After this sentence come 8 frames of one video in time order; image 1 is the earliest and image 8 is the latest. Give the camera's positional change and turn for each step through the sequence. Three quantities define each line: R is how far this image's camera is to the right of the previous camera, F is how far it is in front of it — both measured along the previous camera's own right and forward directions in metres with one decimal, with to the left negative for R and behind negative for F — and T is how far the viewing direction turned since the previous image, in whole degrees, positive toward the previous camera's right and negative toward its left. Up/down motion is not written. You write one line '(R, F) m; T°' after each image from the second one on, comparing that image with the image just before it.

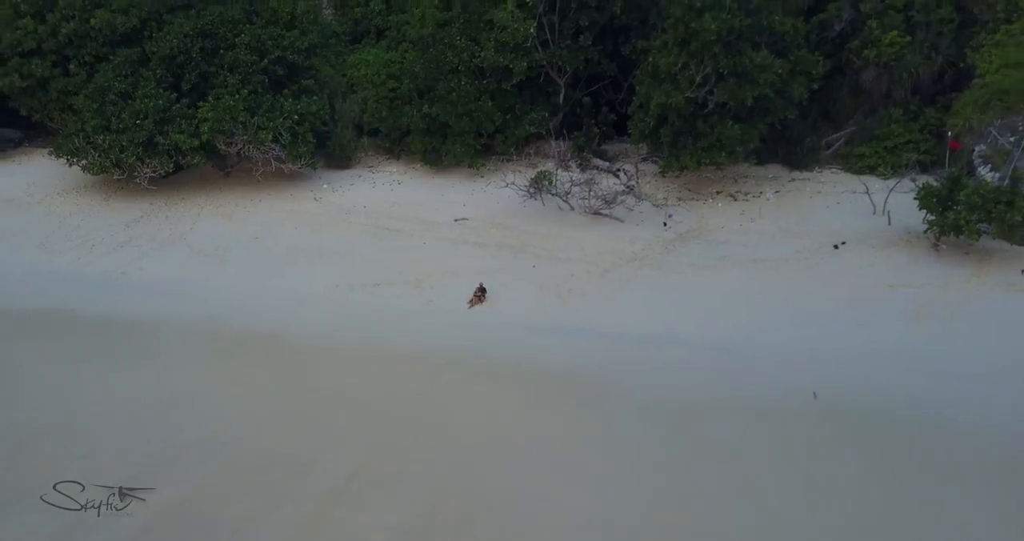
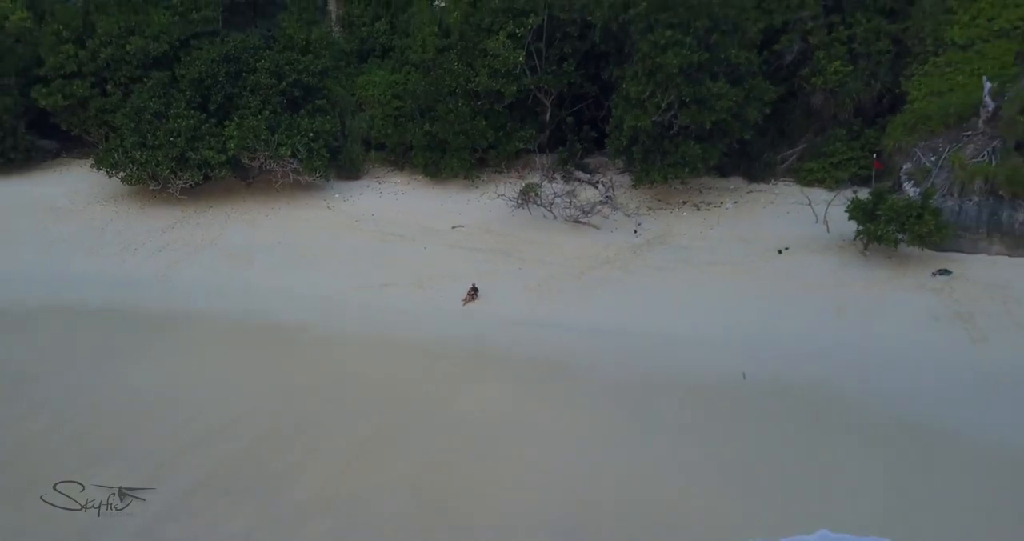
(+0.1, -1.2) m; 0°
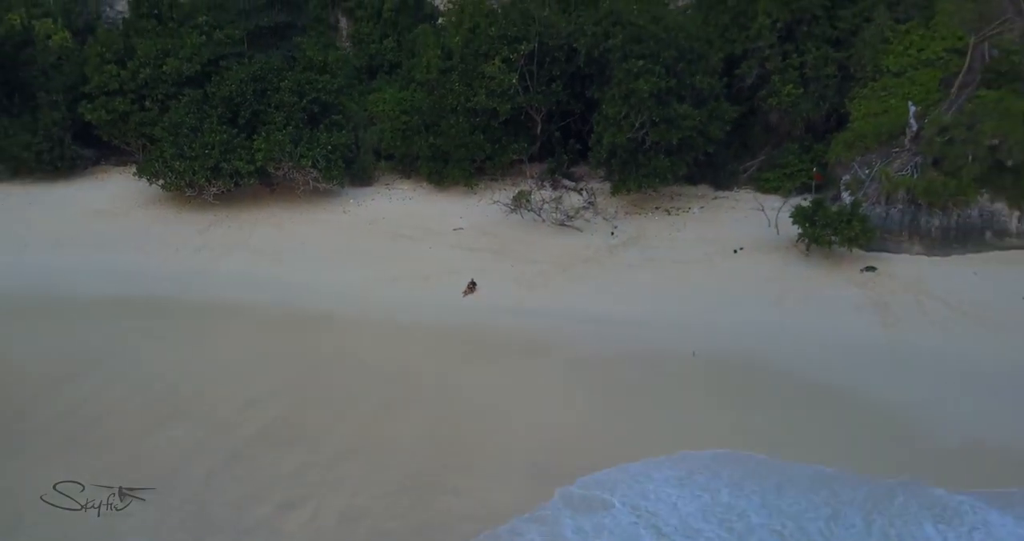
(+0.1, -1.5) m; 0°
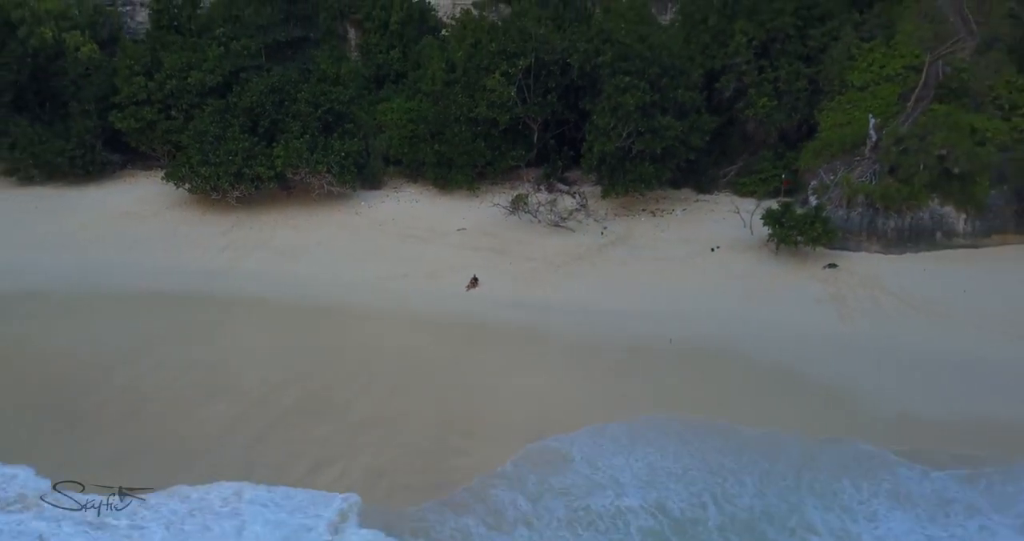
(0.0, -1.1) m; 0°
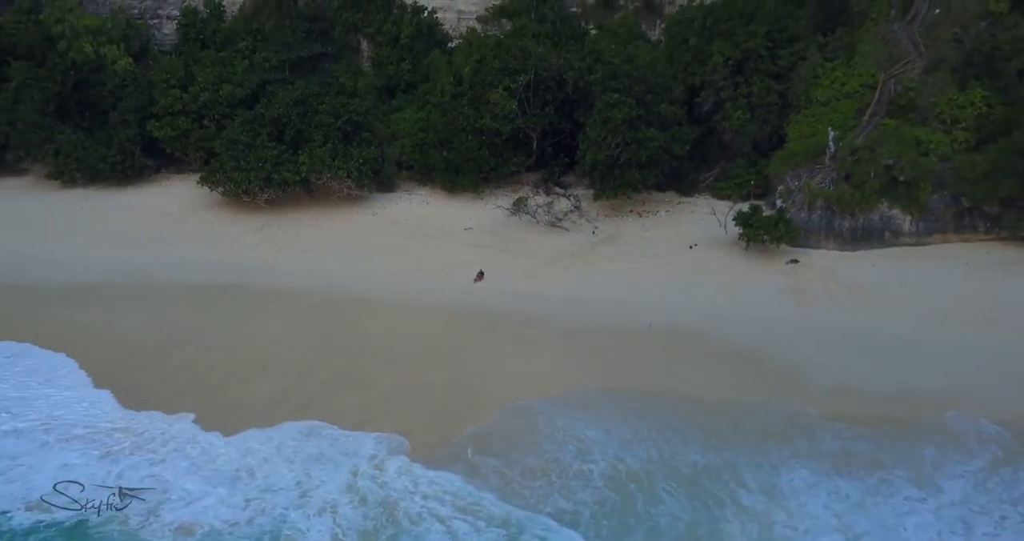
(0.0, -1.5) m; 0°
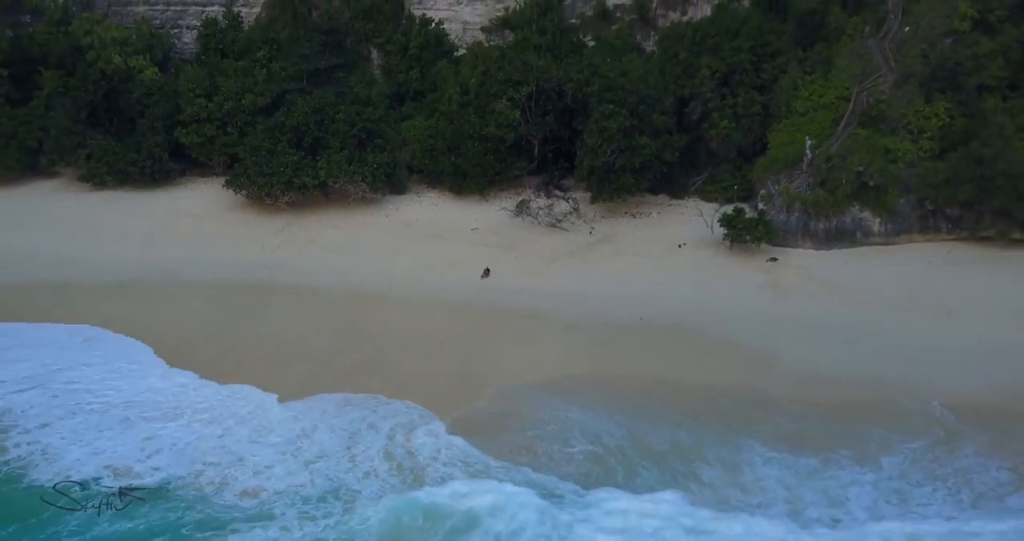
(0.0, -1.2) m; 0°
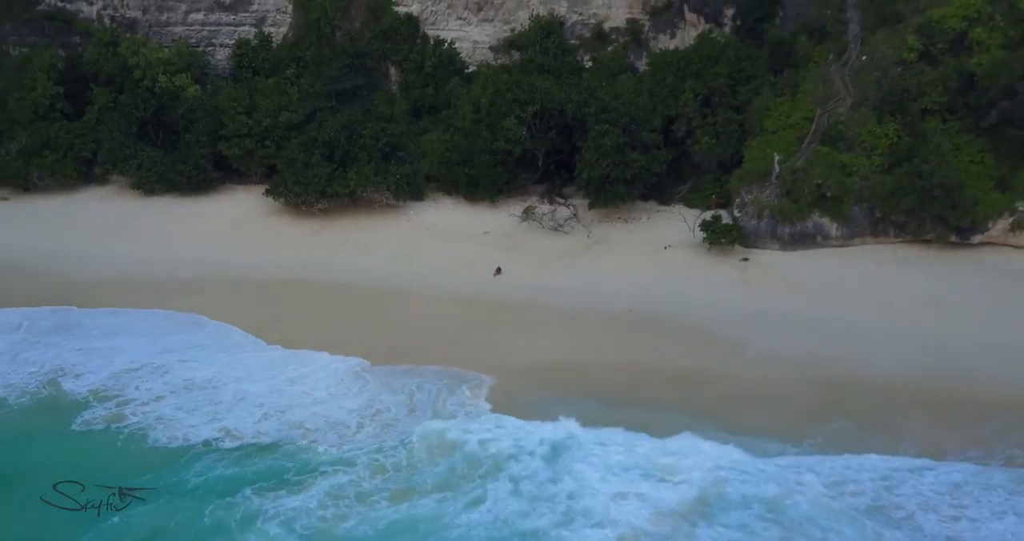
(-0.1, -2.1) m; 0°
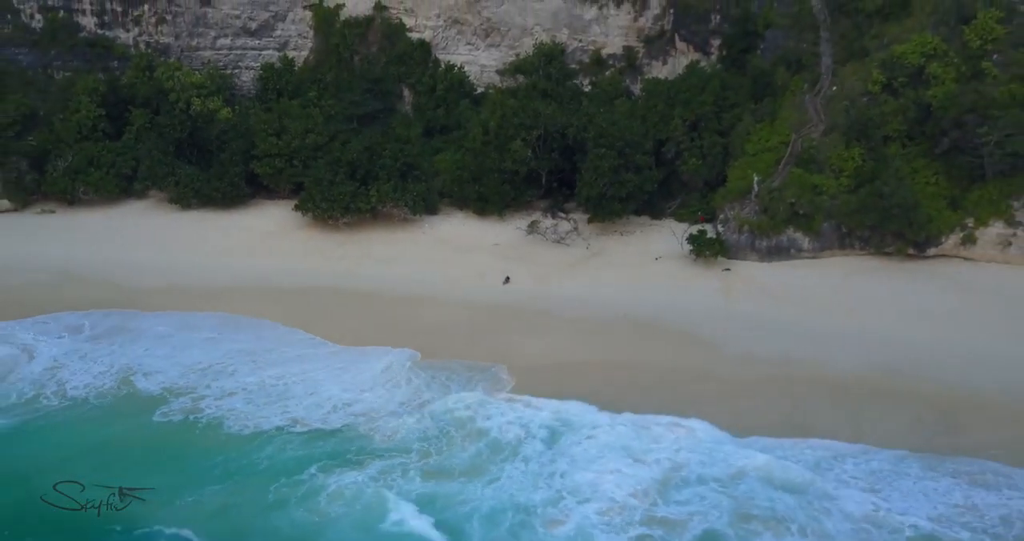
(-0.1, -1.9) m; 0°
